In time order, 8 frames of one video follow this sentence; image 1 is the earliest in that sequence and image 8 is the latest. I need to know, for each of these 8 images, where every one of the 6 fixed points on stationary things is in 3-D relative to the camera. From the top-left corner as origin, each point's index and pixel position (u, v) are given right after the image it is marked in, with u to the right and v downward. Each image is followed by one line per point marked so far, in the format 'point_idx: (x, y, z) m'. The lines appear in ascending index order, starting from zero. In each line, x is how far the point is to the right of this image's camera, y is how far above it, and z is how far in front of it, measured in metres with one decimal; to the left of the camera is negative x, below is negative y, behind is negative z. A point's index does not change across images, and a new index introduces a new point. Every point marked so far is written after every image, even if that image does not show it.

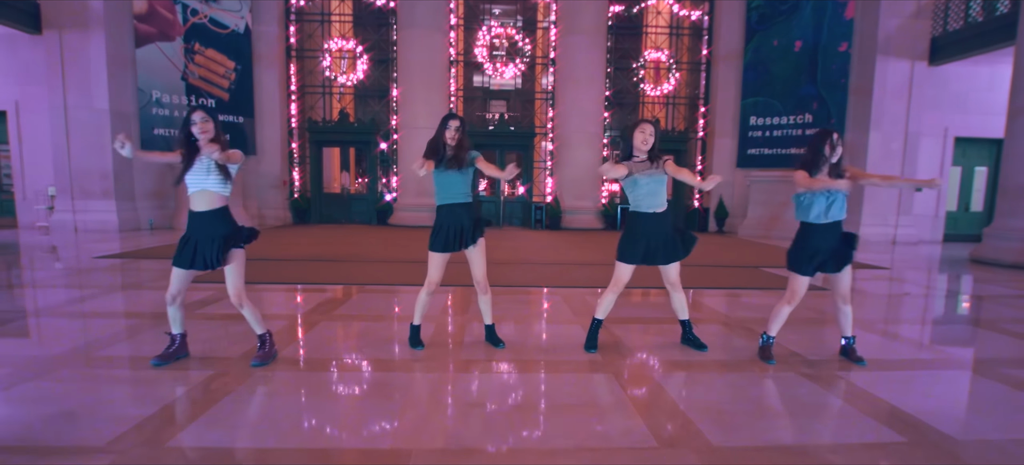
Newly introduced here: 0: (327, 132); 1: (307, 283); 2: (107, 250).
0: (-5.6, +3.0, +14.7) m
1: (-2.9, -0.7, +7.0) m
2: (-8.4, -0.3, +10.1) m
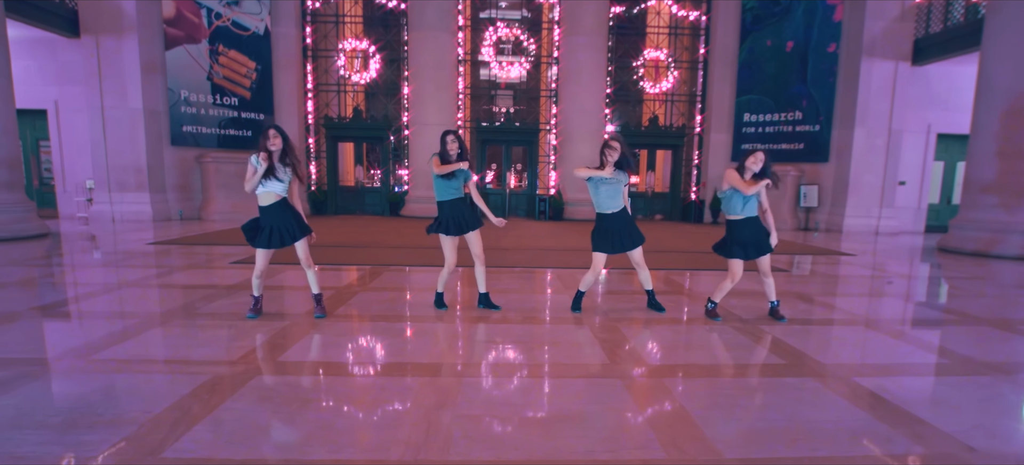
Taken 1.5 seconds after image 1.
0: (-5.5, +3.3, +15.5) m
1: (-2.9, -0.5, +7.9) m
2: (-8.3, -0.1, +11.0) m
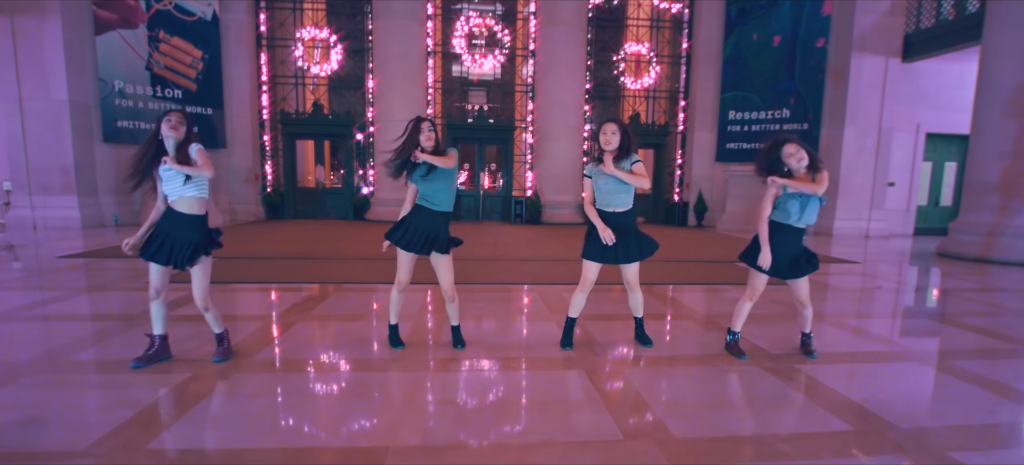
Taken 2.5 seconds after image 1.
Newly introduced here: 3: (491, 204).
0: (-6.2, +3.2, +14.3) m
1: (-3.2, -0.6, +6.8) m
2: (-8.8, -0.3, +9.7) m
3: (-0.6, +0.8, +14.3) m
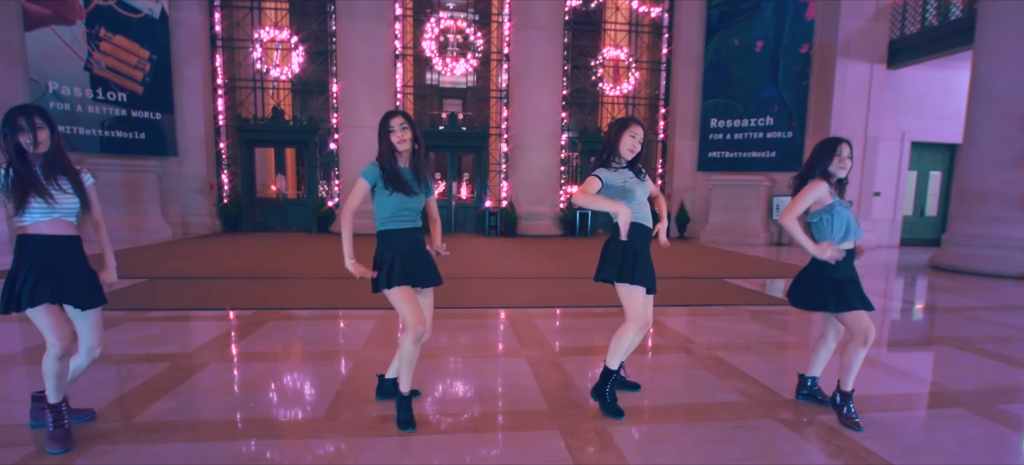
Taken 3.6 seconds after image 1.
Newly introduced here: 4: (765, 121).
0: (-6.9, +2.8, +13.3) m
1: (-3.6, -0.9, +6.0) m
2: (-9.3, -0.6, +8.6) m
3: (-1.3, +0.5, +13.6) m
4: (+5.8, +2.6, +11.1) m
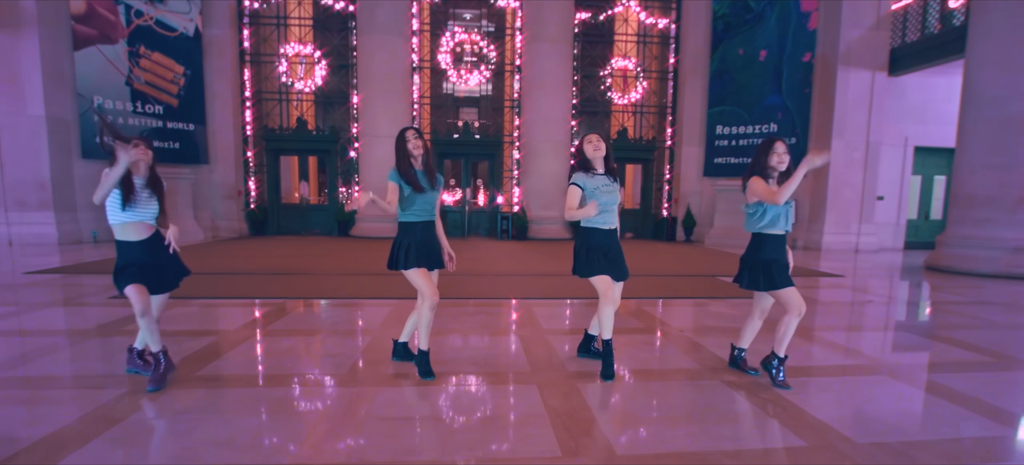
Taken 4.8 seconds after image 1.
0: (-6.6, +2.7, +14.1) m
1: (-3.5, -0.9, +6.6) m
2: (-9.2, -0.6, +9.4) m
3: (-1.0, +0.4, +14.1) m
4: (+6.0, +2.5, +11.4) m
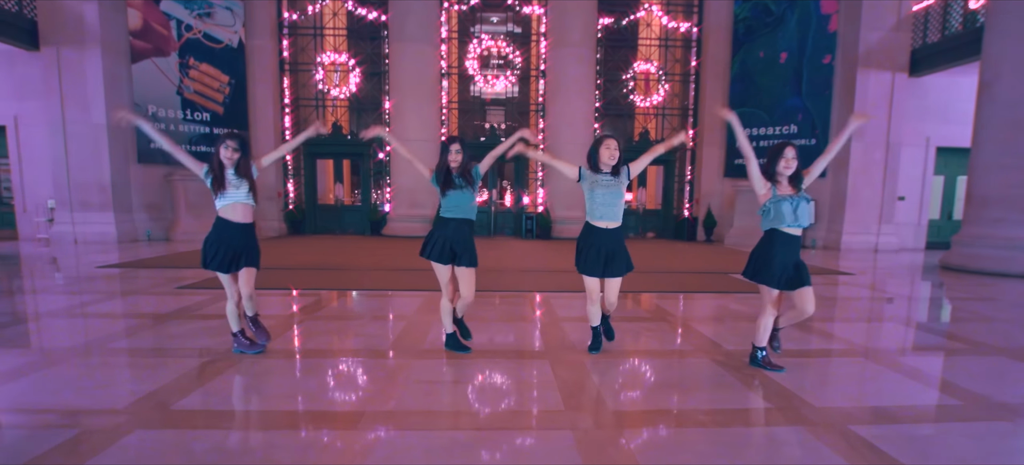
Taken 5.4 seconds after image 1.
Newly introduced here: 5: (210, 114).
0: (-5.9, +2.7, +14.9) m
1: (-3.2, -0.9, +7.2) m
2: (-8.7, -0.6, +10.3) m
3: (-0.3, +0.4, +14.6) m
4: (+6.6, +2.5, +11.6) m
5: (-8.2, +3.2, +13.1) m
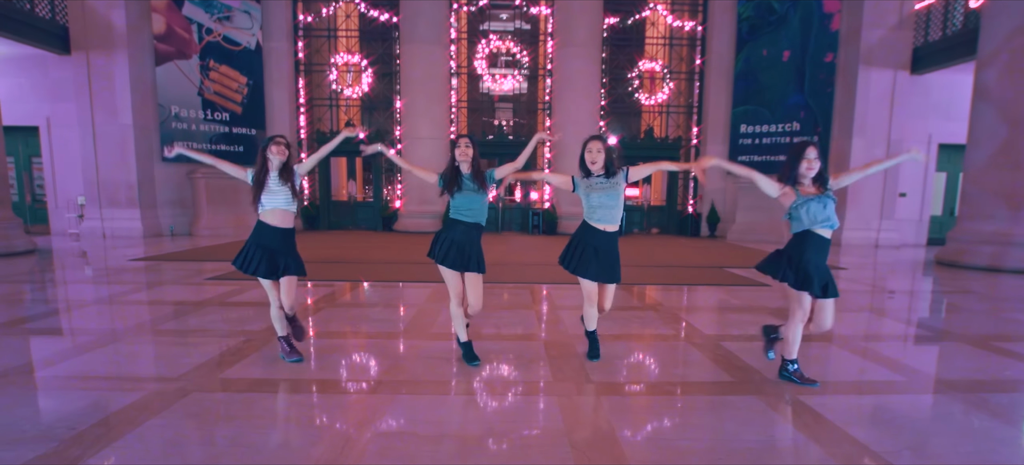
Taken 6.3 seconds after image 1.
0: (-5.6, +2.9, +15.4) m
1: (-3.1, -0.8, +7.7) m
2: (-8.5, -0.5, +10.9) m
3: (-0.1, +0.5, +15.0) m
4: (+6.8, +2.6, +11.8) m
5: (-8.0, +3.3, +13.6) m
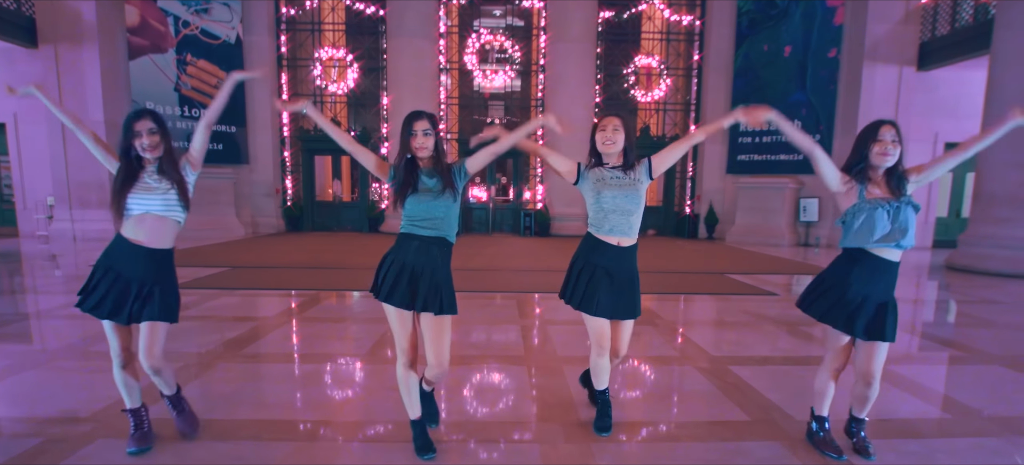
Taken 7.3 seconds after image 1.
0: (-5.9, +2.8, +14.8) m
1: (-3.3, -0.9, +7.1) m
2: (-8.7, -0.6, +10.3) m
3: (-0.3, +0.5, +14.5) m
4: (+6.6, +2.5, +11.3) m
5: (-8.2, +3.3, +13.1) m
